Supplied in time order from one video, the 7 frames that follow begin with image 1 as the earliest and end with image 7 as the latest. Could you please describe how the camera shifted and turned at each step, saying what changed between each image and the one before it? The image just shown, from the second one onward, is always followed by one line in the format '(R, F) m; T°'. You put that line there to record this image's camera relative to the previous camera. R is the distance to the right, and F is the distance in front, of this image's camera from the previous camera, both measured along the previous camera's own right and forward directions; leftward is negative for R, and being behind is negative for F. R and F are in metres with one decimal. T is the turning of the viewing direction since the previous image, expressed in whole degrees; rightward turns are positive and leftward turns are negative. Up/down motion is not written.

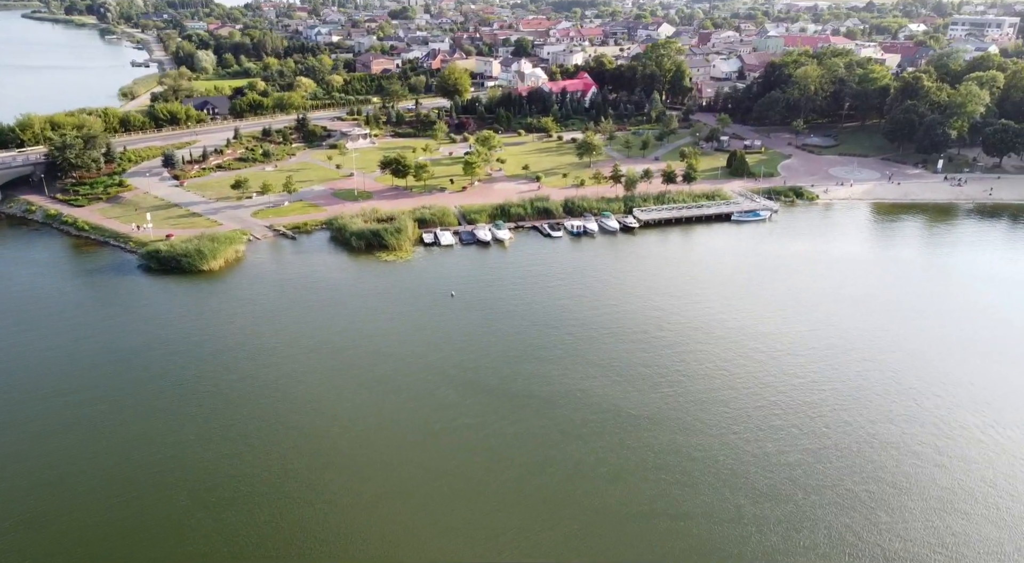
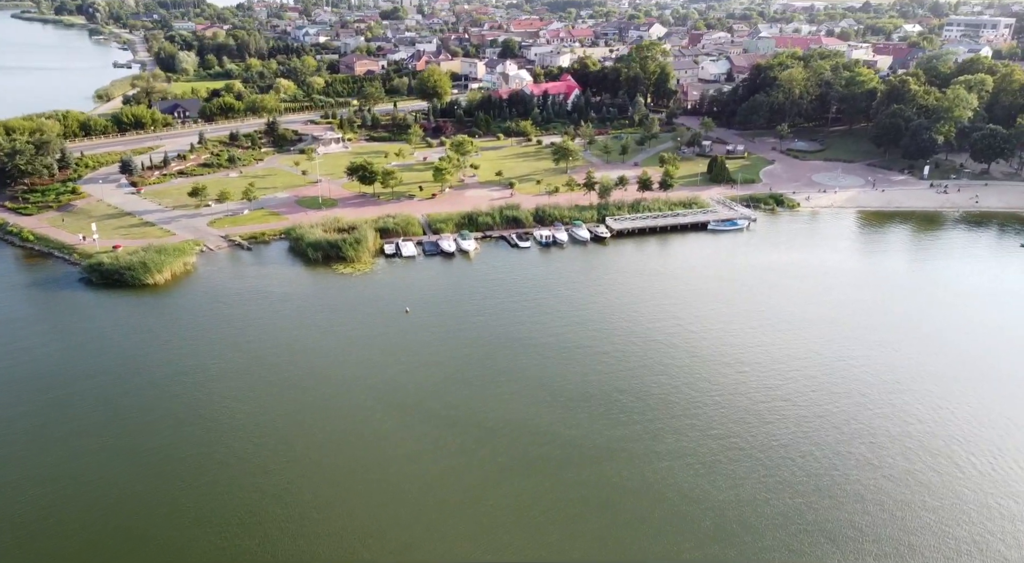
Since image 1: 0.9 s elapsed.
(+2.1, +1.7) m; 0°
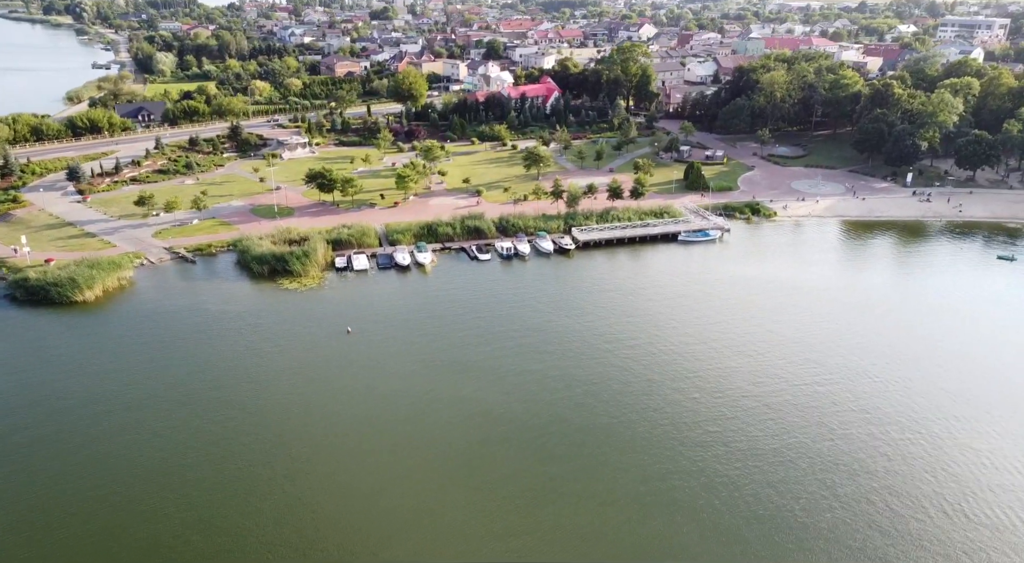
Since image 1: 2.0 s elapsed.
(+2.5, +2.0) m; 0°
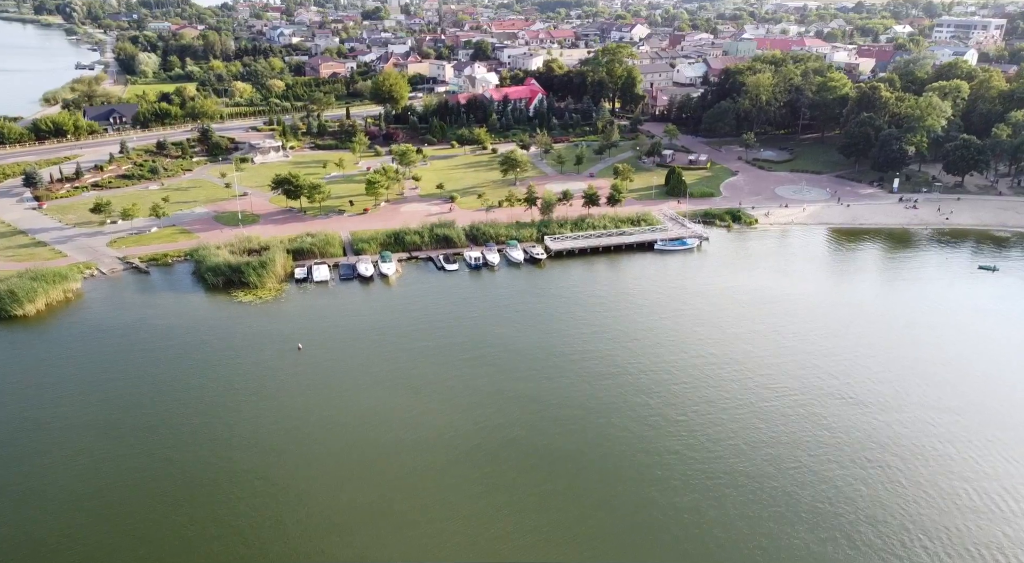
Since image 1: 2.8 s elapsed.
(+1.8, +1.5) m; 0°
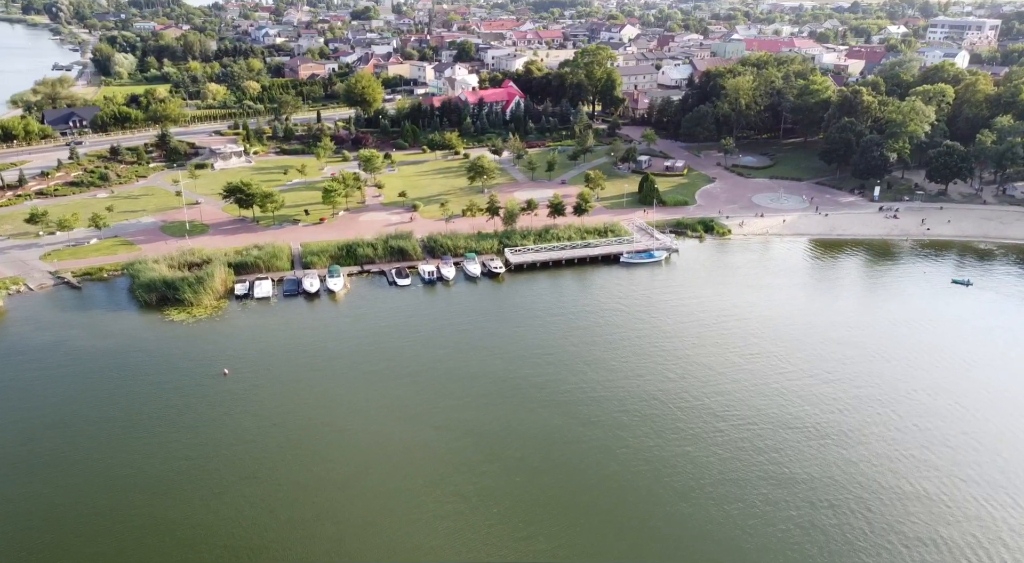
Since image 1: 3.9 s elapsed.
(+2.5, +2.0) m; 0°
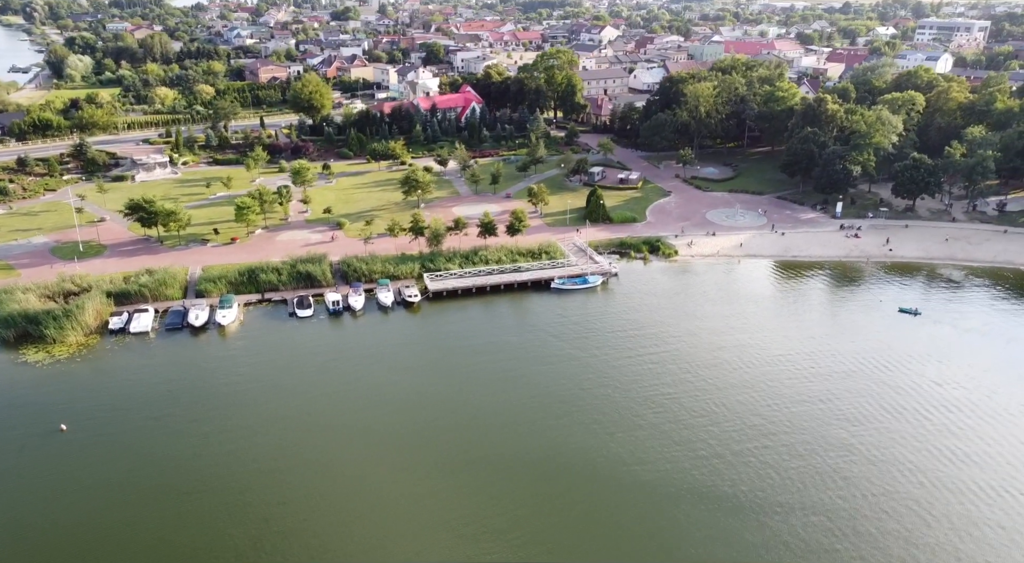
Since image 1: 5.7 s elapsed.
(+4.4, +3.6) m; 0°
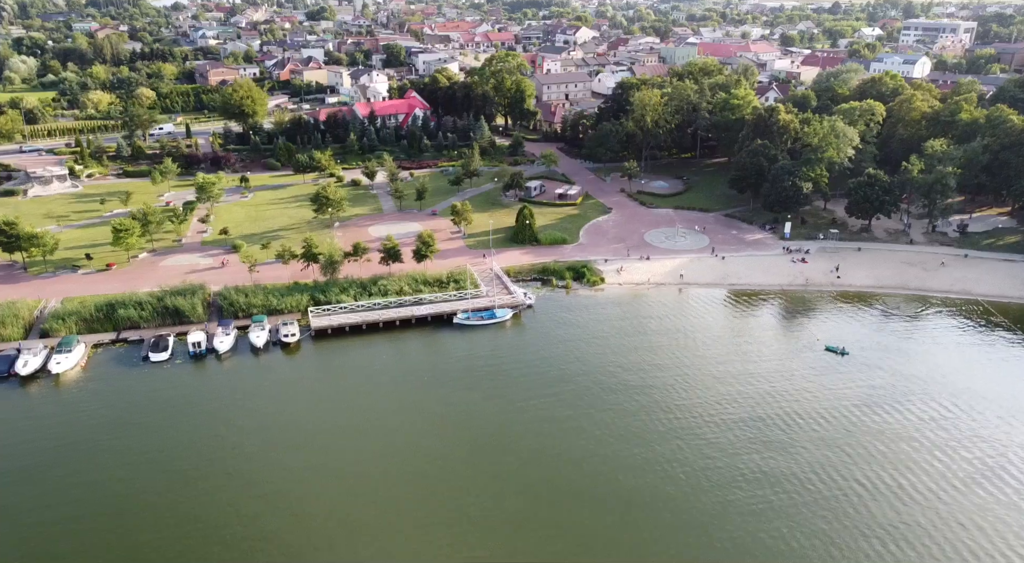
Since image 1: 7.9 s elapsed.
(+5.0, +4.2) m; 0°
